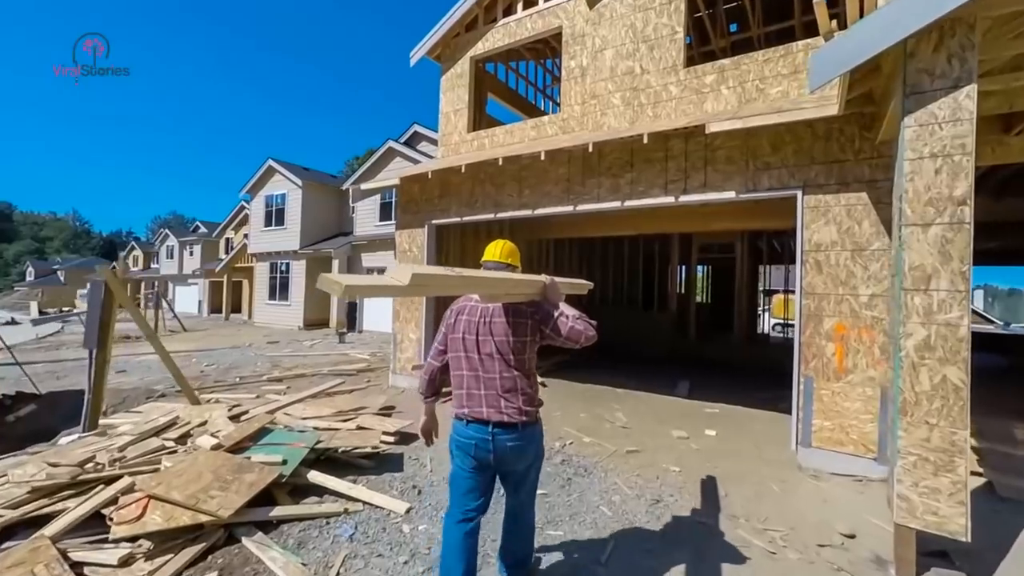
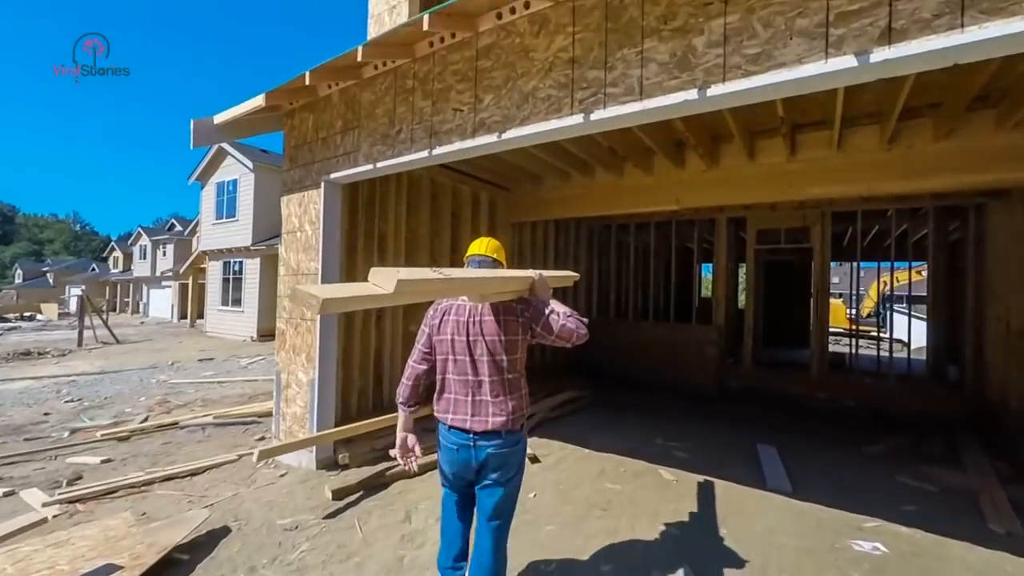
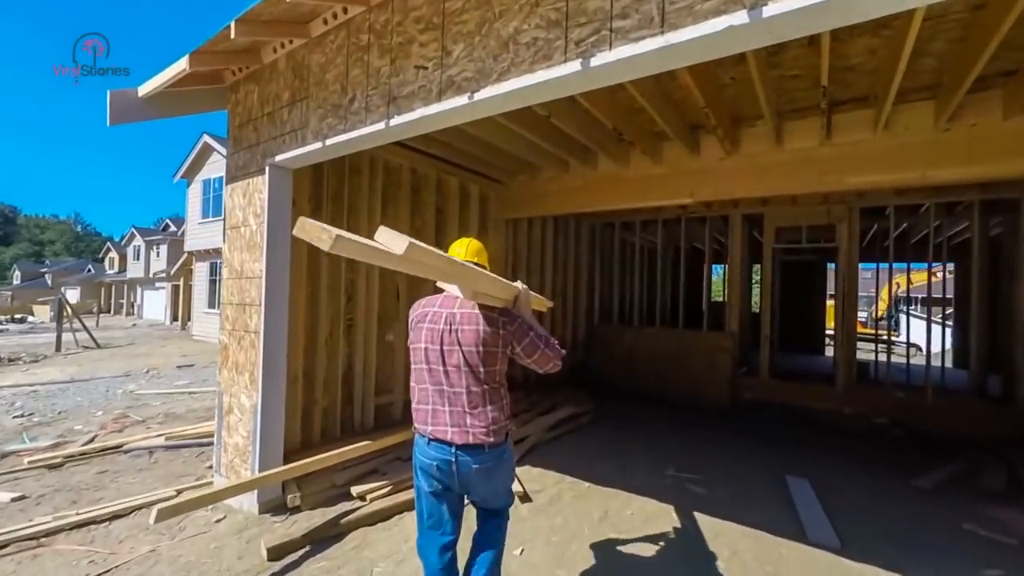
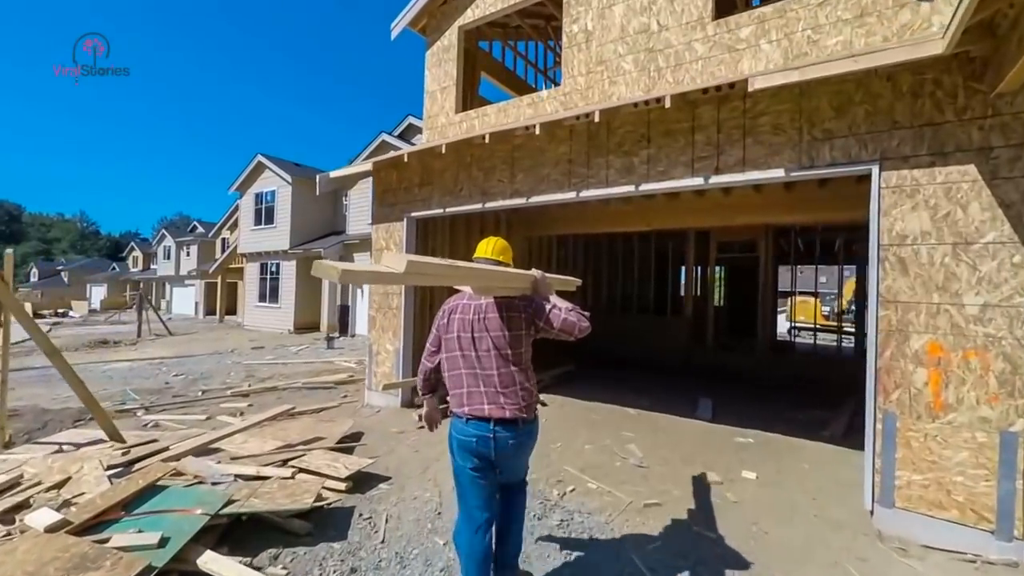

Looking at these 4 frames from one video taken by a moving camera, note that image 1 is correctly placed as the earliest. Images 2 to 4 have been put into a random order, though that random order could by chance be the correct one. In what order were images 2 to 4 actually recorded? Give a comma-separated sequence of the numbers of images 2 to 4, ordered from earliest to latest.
4, 2, 3
